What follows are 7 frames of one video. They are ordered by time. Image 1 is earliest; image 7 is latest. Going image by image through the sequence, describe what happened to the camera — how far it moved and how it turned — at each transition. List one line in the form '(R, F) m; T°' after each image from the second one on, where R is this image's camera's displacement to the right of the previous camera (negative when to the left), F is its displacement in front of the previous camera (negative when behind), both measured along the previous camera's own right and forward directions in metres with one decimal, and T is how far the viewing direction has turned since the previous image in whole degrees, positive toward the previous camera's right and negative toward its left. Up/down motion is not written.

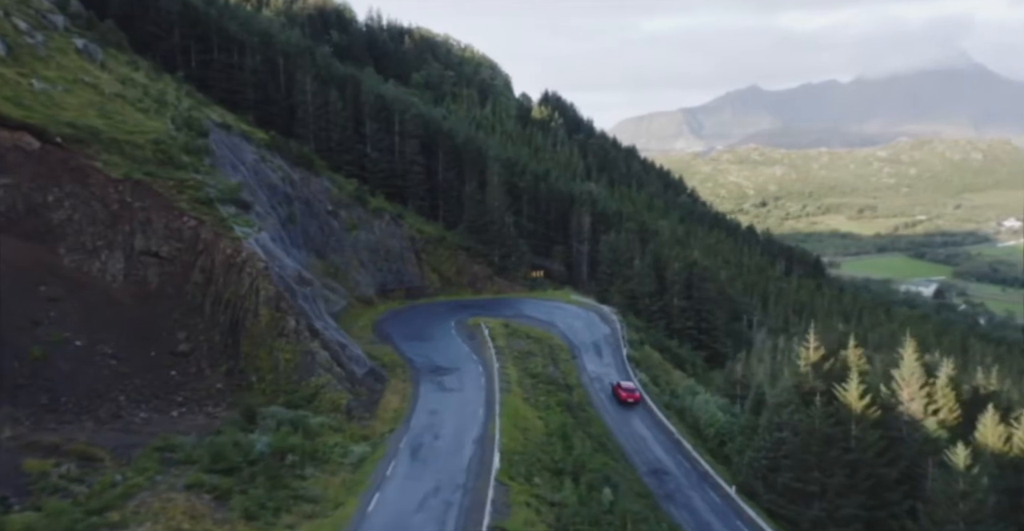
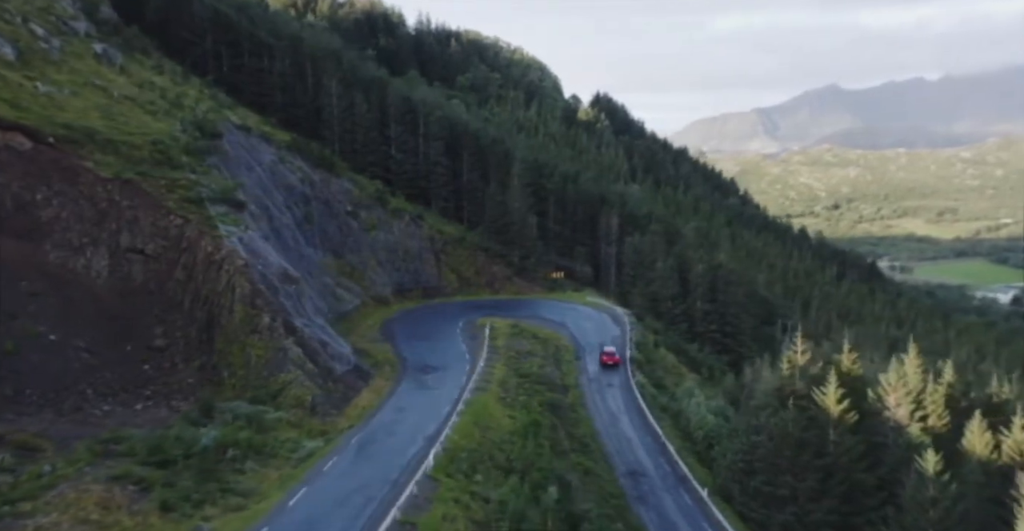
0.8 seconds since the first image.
(+2.4, 0.0) m; -3°
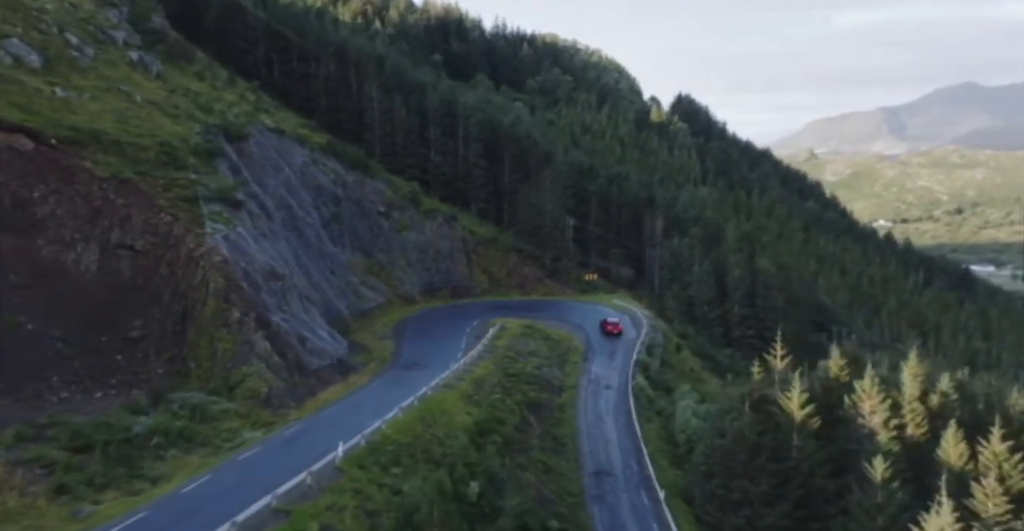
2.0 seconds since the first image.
(+3.6, -0.1) m; -5°
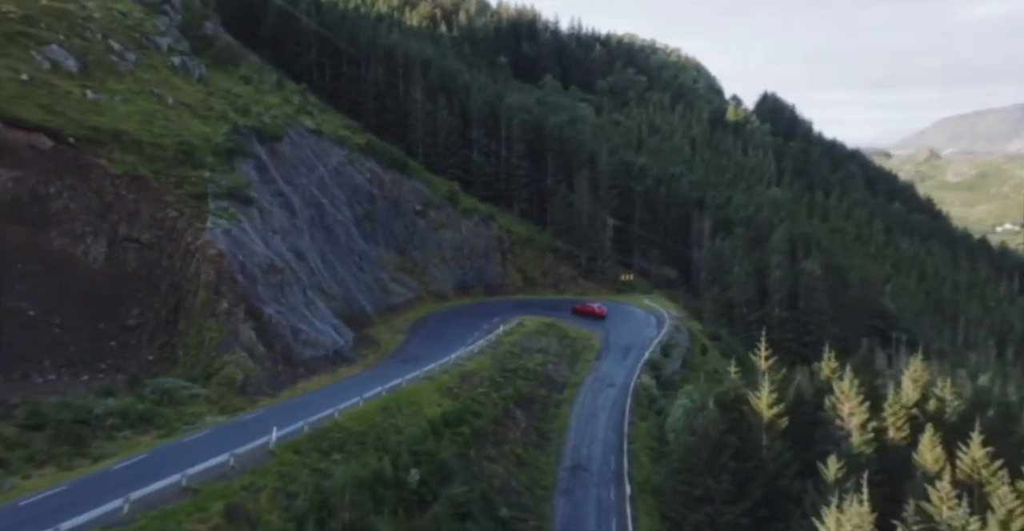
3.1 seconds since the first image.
(+3.3, -0.3) m; -5°
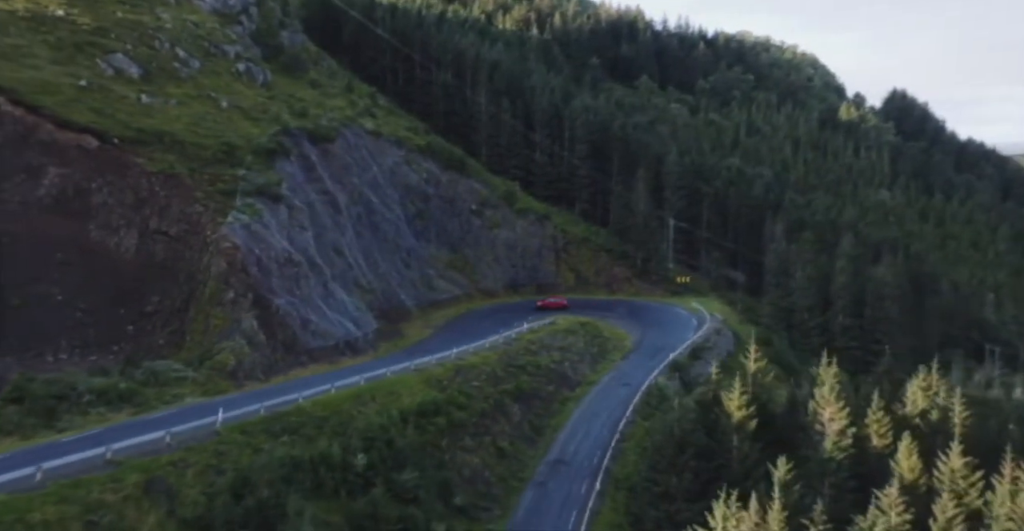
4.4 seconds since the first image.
(+4.2, -0.4) m; -7°
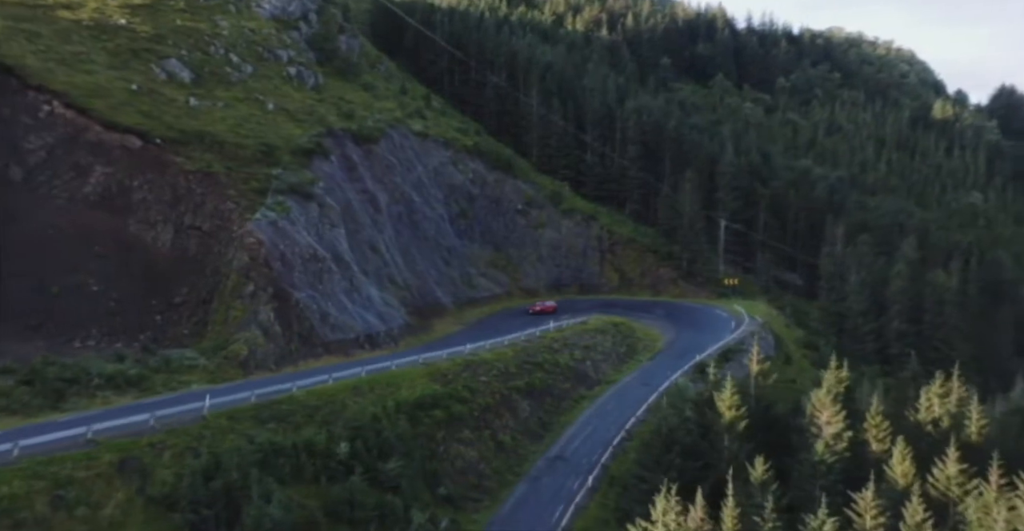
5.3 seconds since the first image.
(+2.7, -0.4) m; -5°
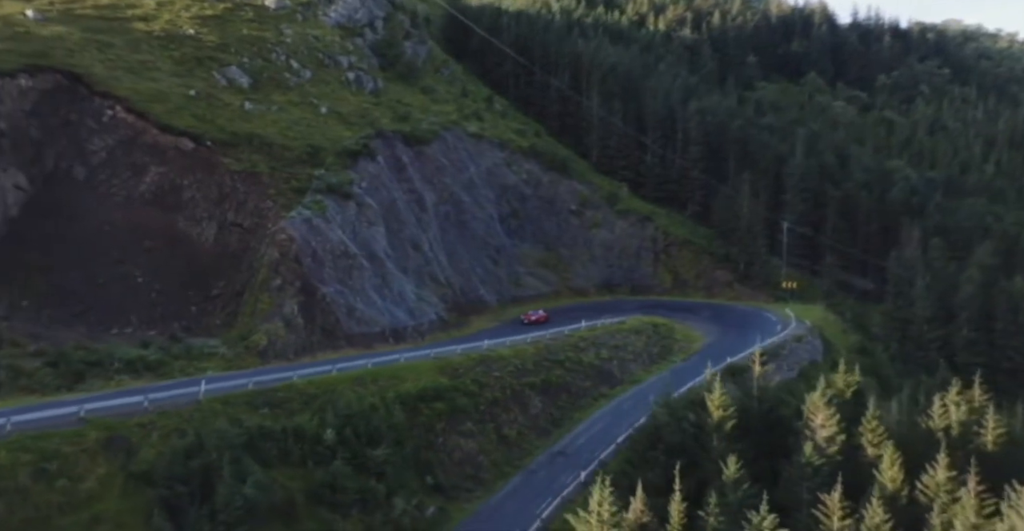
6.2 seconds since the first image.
(+3.2, -0.6) m; -6°
